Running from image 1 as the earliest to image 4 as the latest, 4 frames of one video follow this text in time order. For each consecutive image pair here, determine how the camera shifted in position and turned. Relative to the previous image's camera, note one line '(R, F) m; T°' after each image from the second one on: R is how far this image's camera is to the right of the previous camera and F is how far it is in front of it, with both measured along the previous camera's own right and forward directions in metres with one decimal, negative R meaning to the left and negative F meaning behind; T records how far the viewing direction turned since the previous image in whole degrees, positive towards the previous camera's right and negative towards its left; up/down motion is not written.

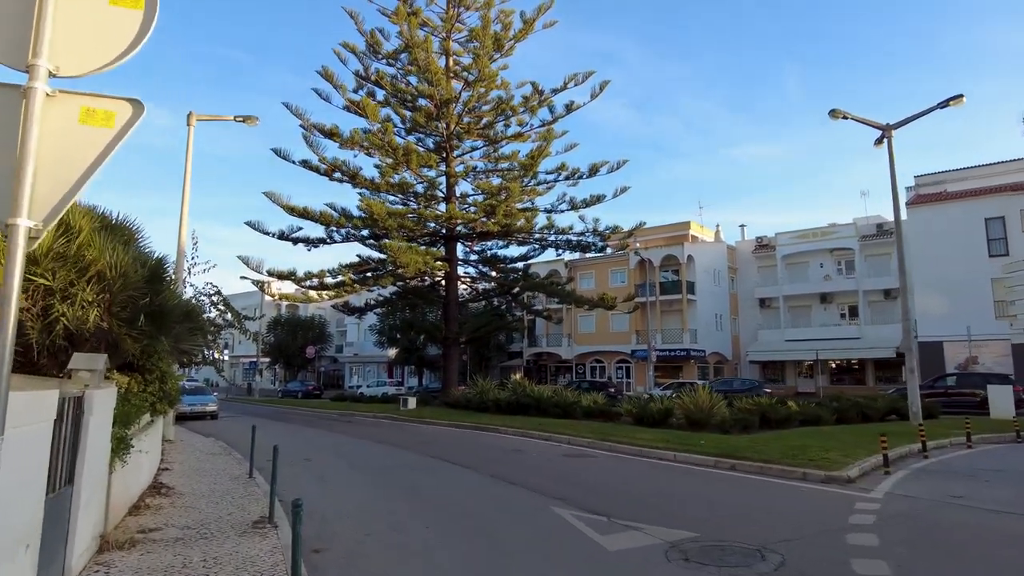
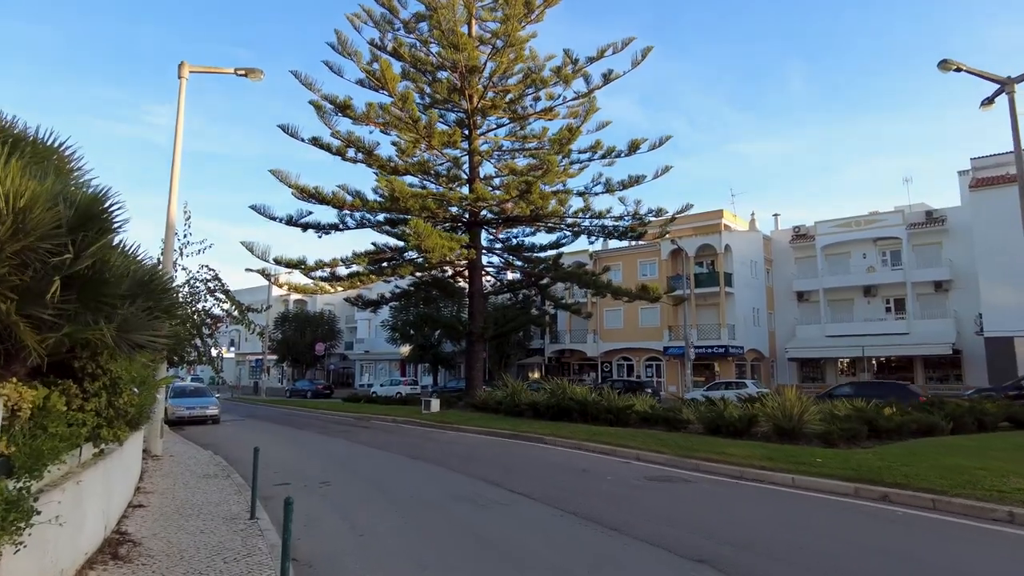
(-1.1, +2.9) m; -1°
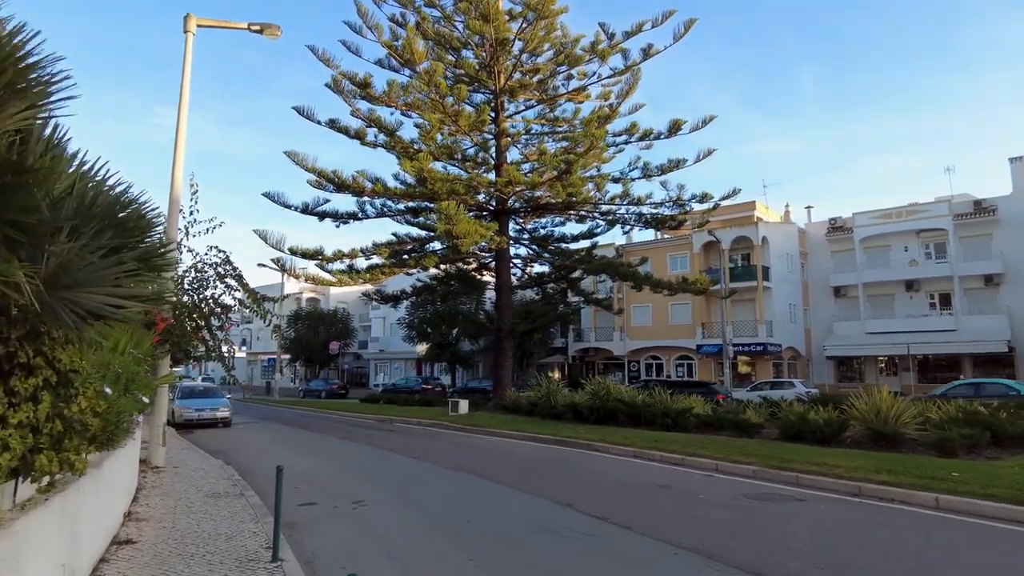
(-0.9, +2.0) m; -1°
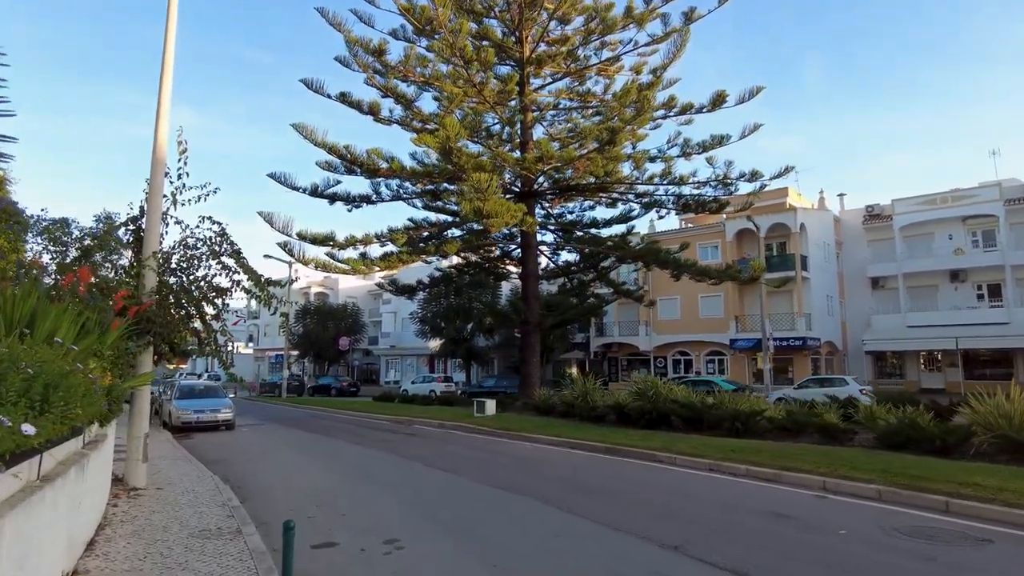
(-0.8, +2.3) m; -1°
